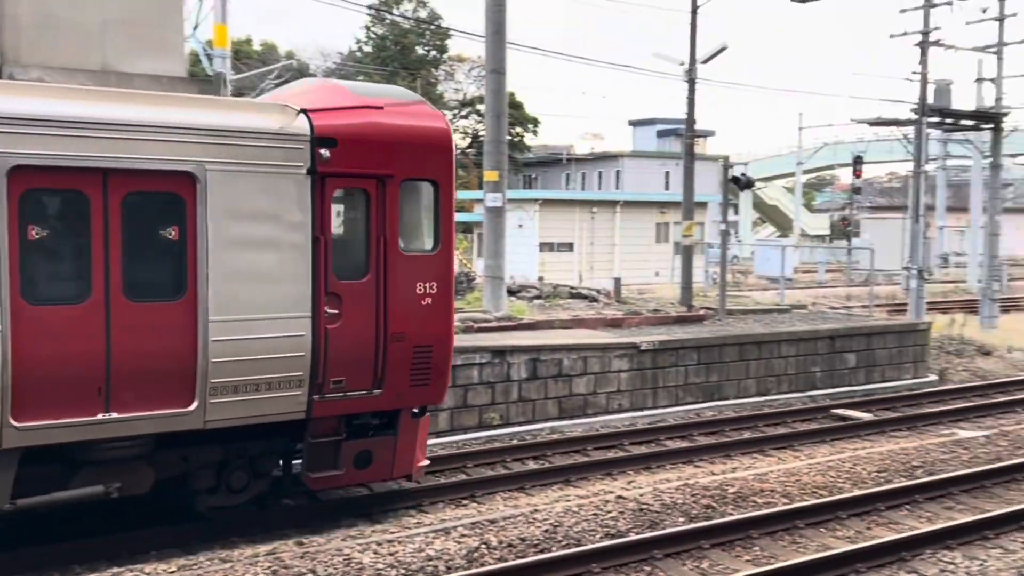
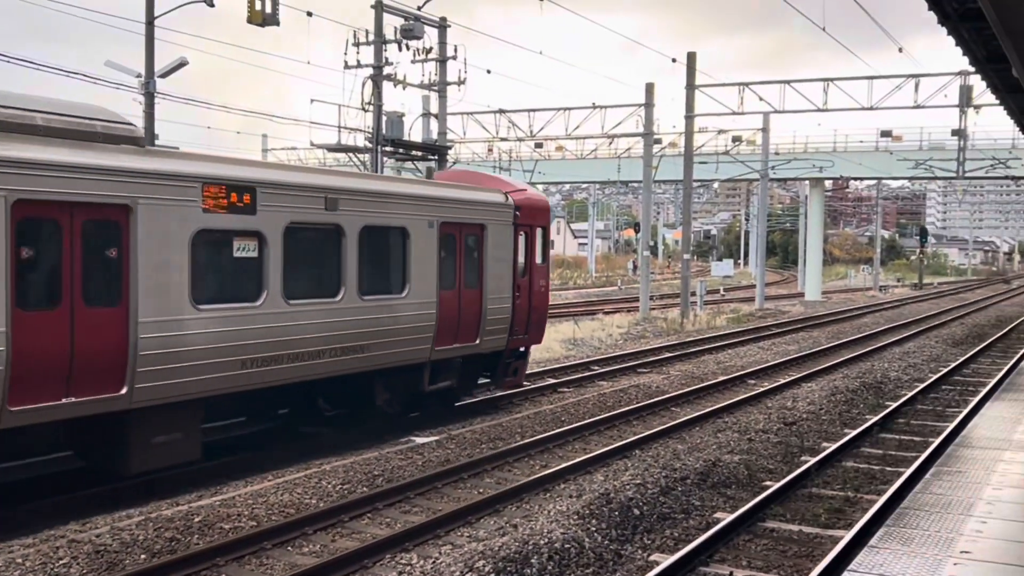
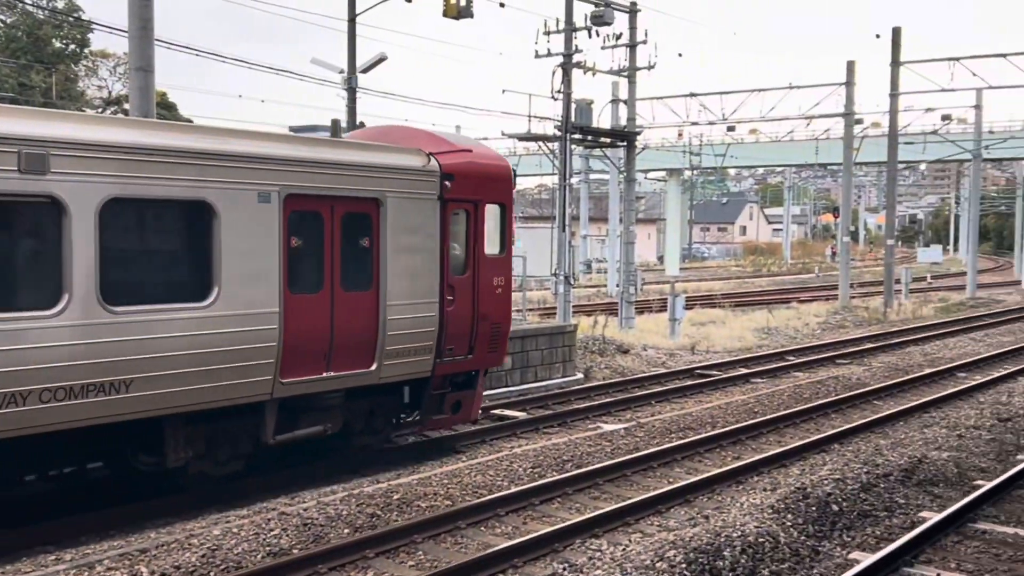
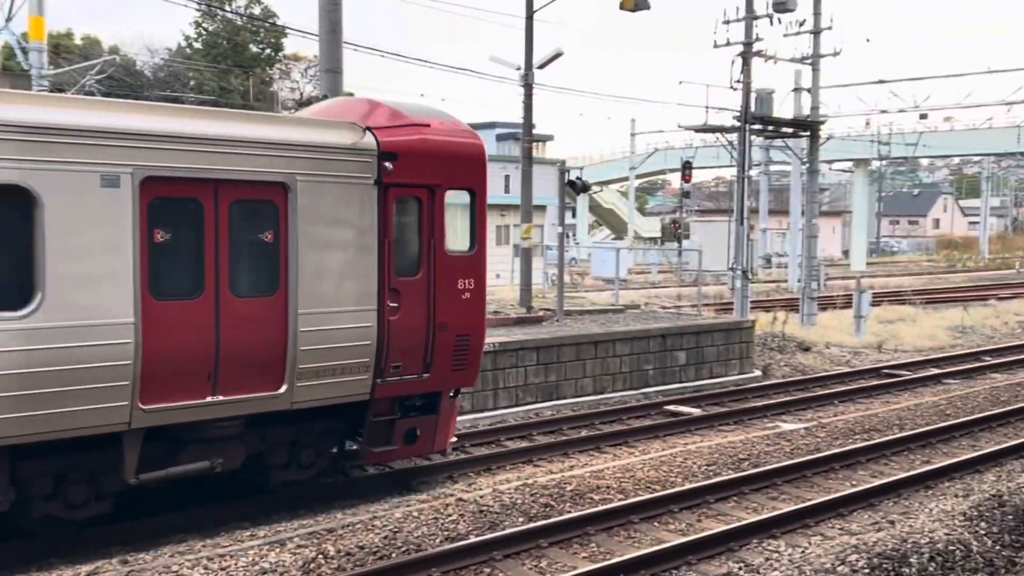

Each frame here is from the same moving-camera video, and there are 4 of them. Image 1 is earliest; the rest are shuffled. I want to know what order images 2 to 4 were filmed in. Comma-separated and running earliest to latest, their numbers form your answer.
4, 3, 2
